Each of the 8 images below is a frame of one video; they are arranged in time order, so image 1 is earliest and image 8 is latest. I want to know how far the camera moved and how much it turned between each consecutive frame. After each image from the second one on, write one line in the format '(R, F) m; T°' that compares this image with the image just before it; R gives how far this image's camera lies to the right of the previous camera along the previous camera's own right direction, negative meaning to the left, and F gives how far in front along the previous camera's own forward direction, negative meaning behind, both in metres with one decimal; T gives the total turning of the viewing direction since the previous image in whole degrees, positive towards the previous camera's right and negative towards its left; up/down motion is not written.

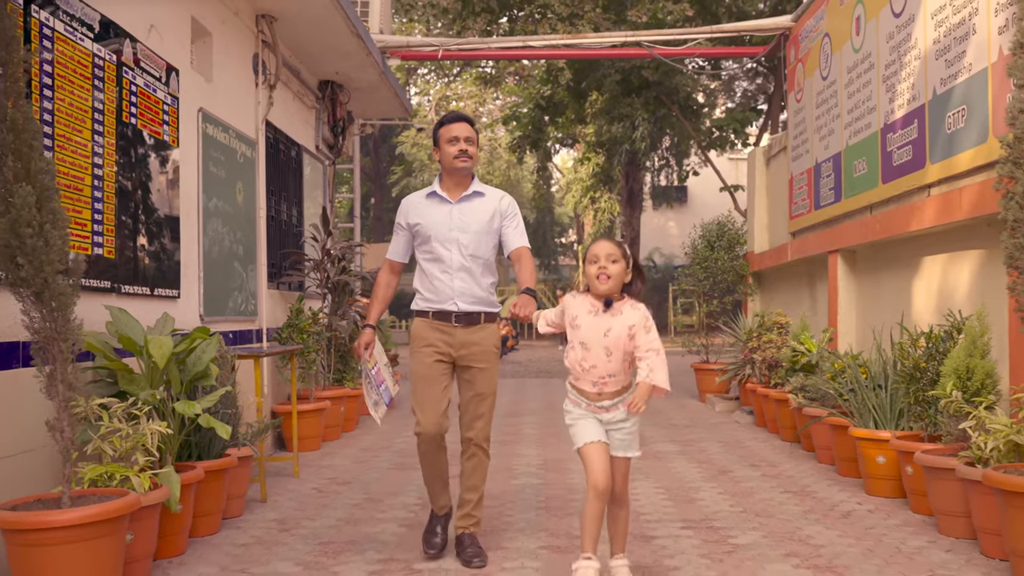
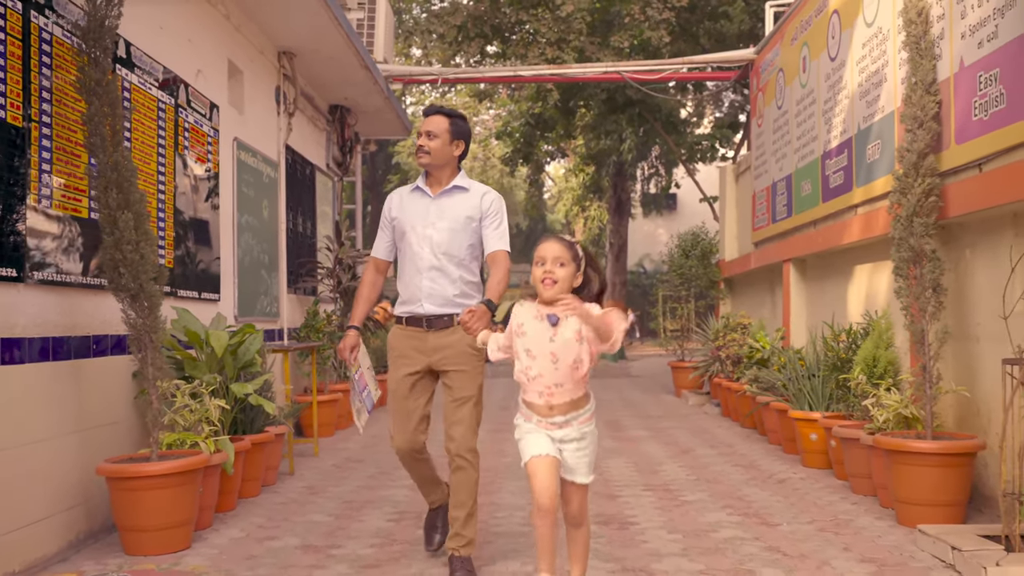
(0.0, -1.1) m; 0°
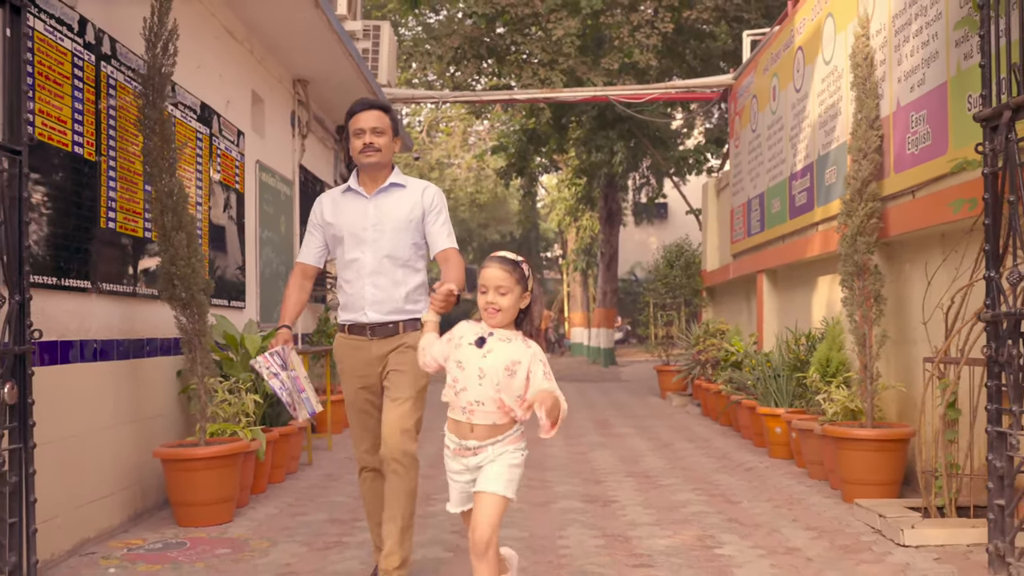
(0.0, -0.8) m; 0°
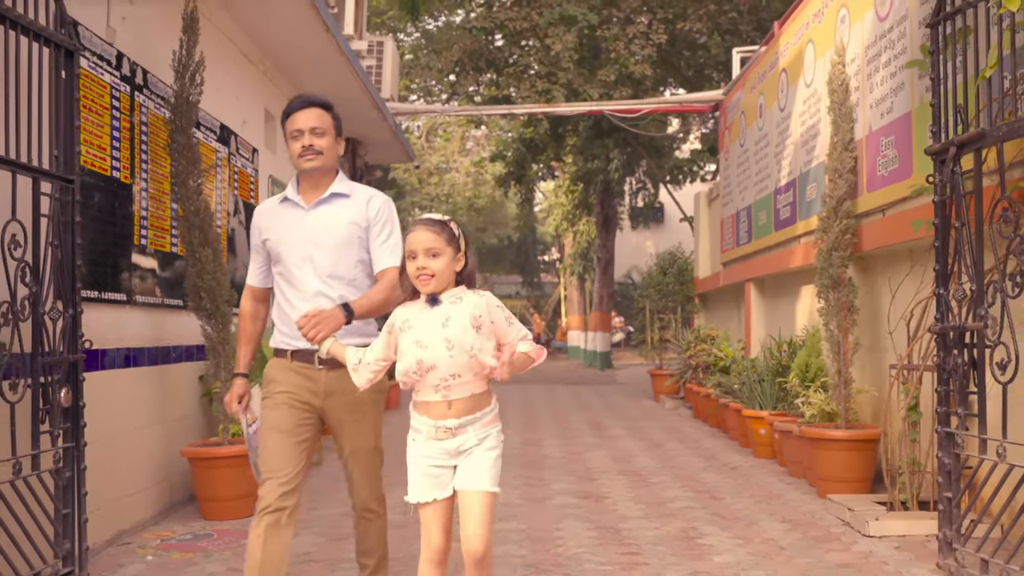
(0.0, -0.5) m; 0°
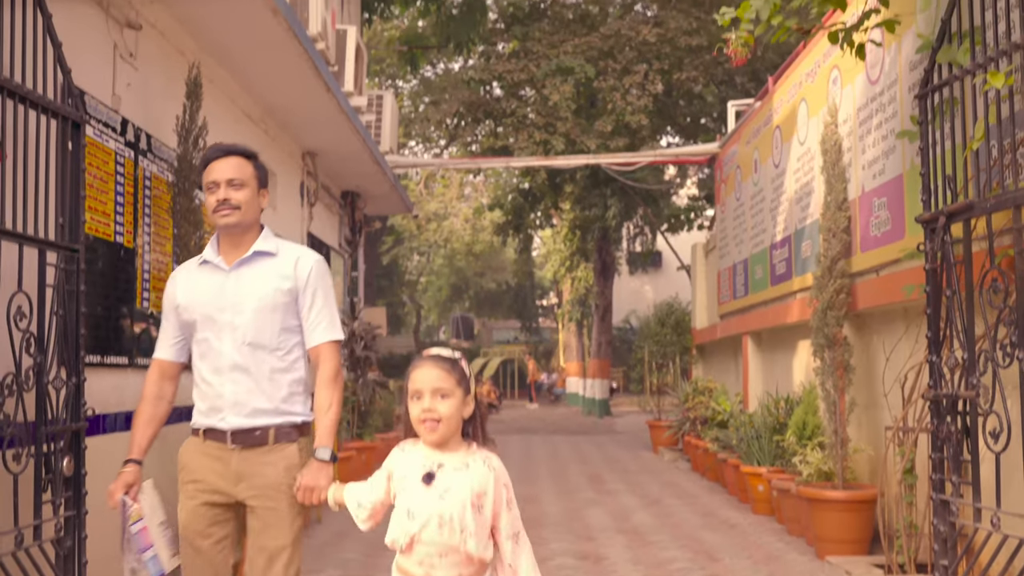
(0.0, -0.1) m; 0°
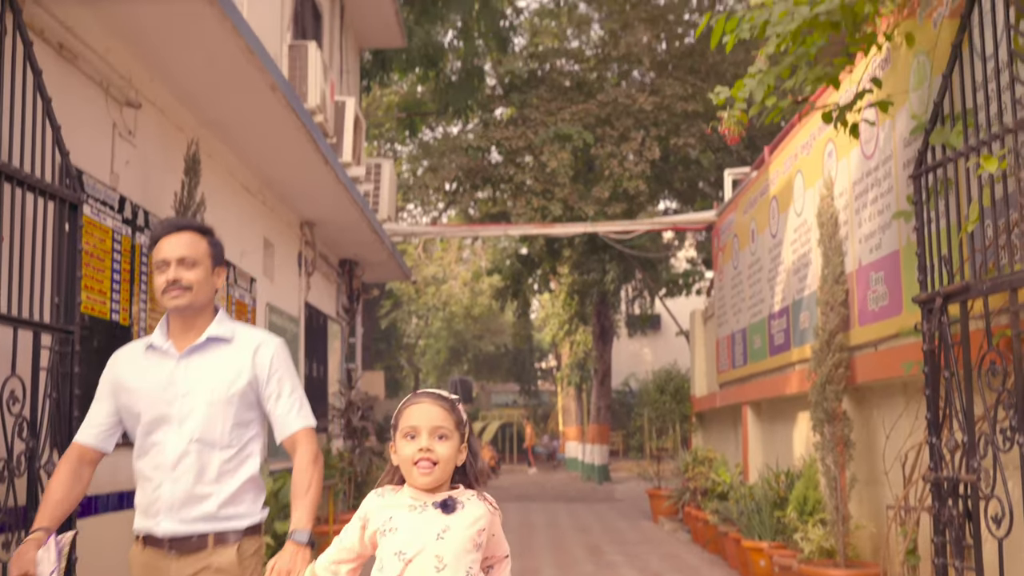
(0.0, 0.0) m; 0°
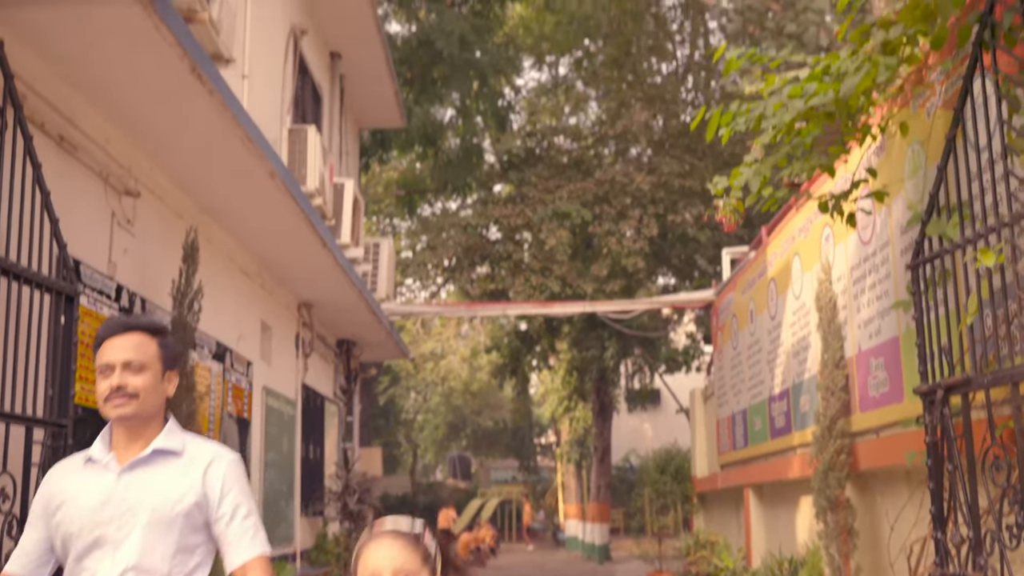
(0.0, 0.0) m; 0°
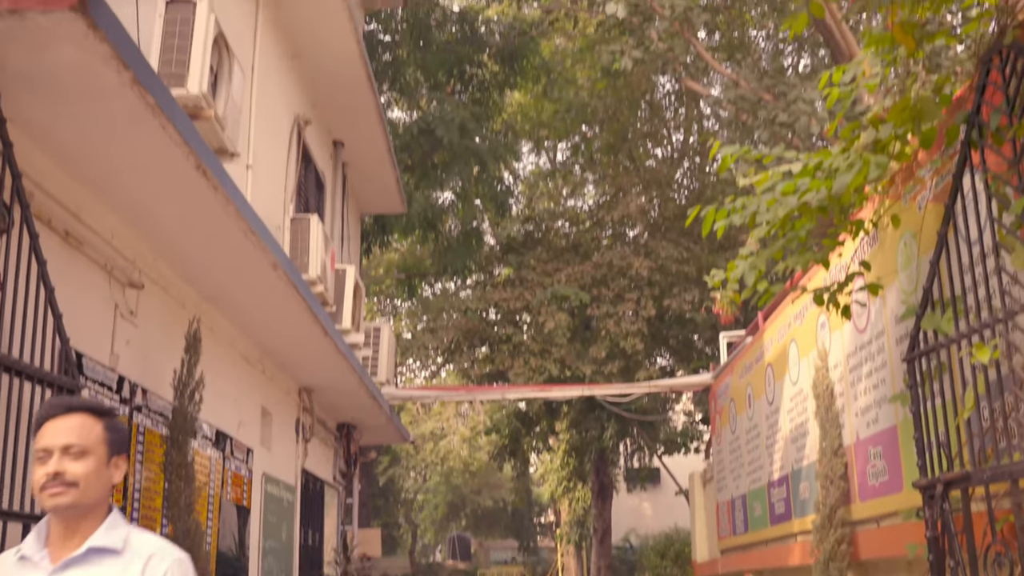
(0.0, -0.1) m; 0°
